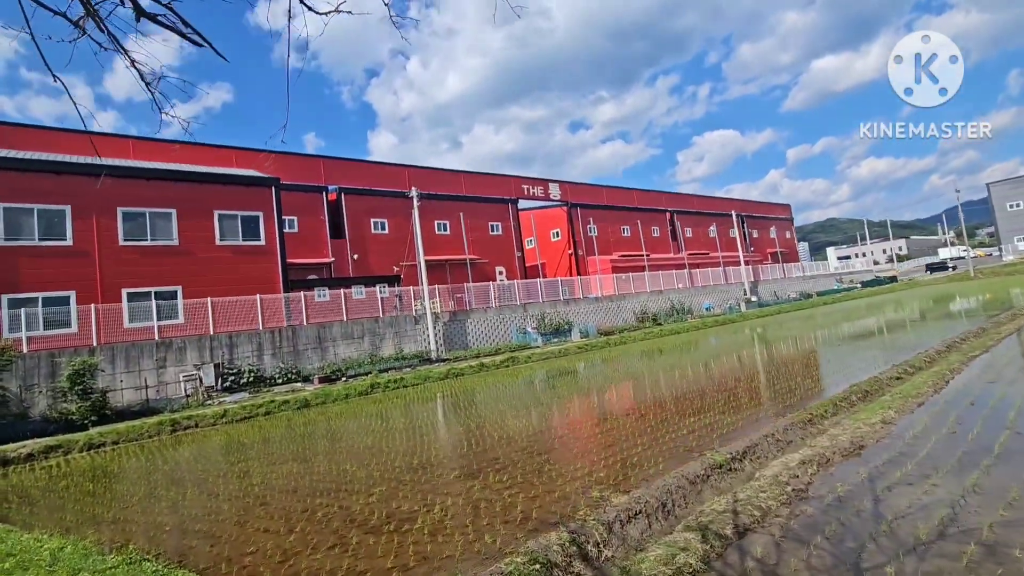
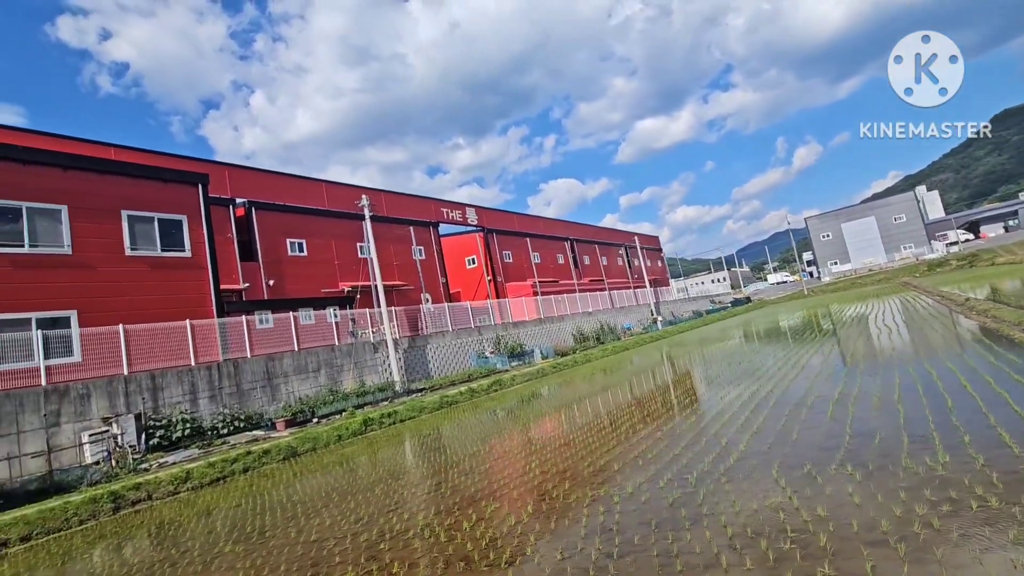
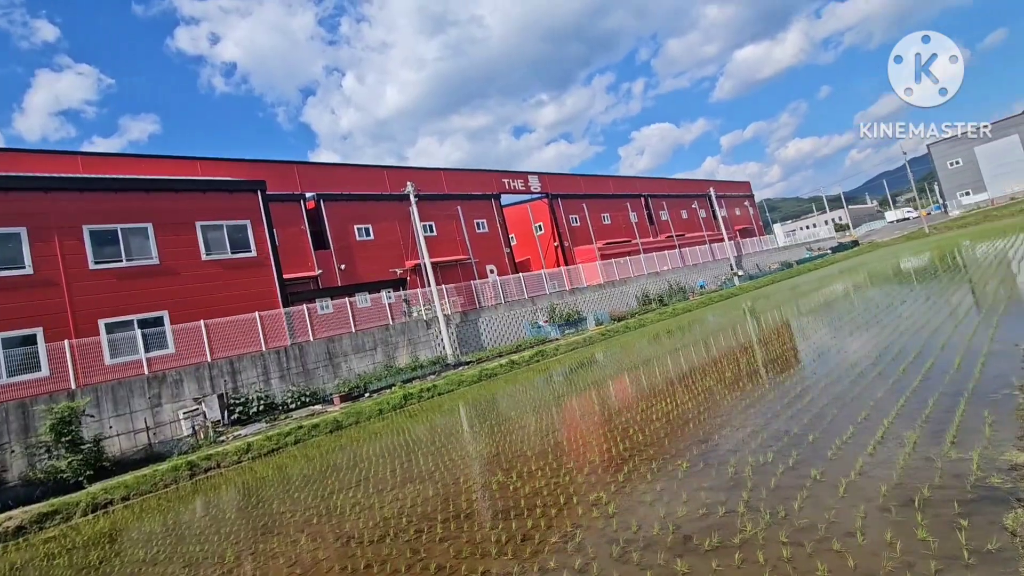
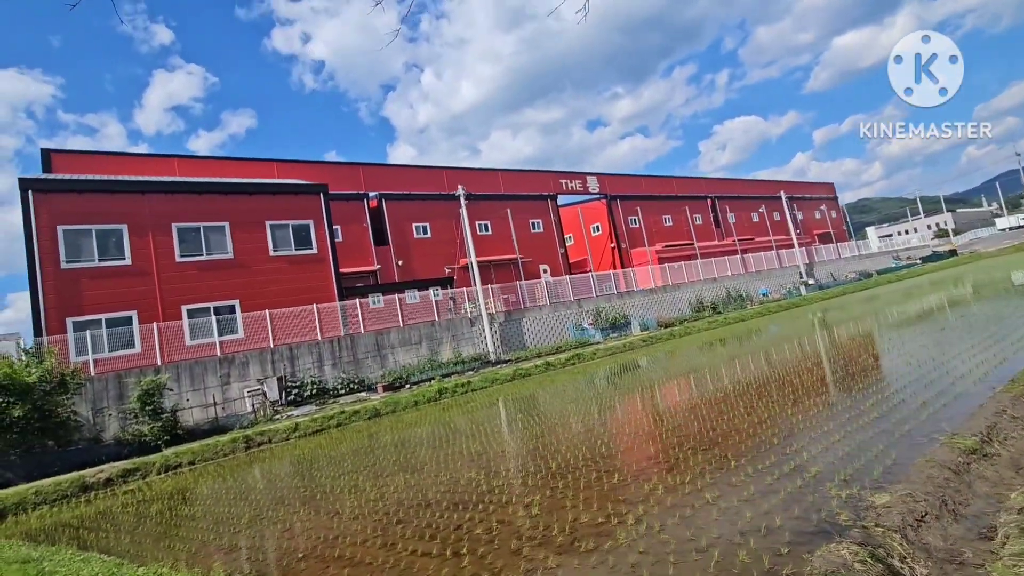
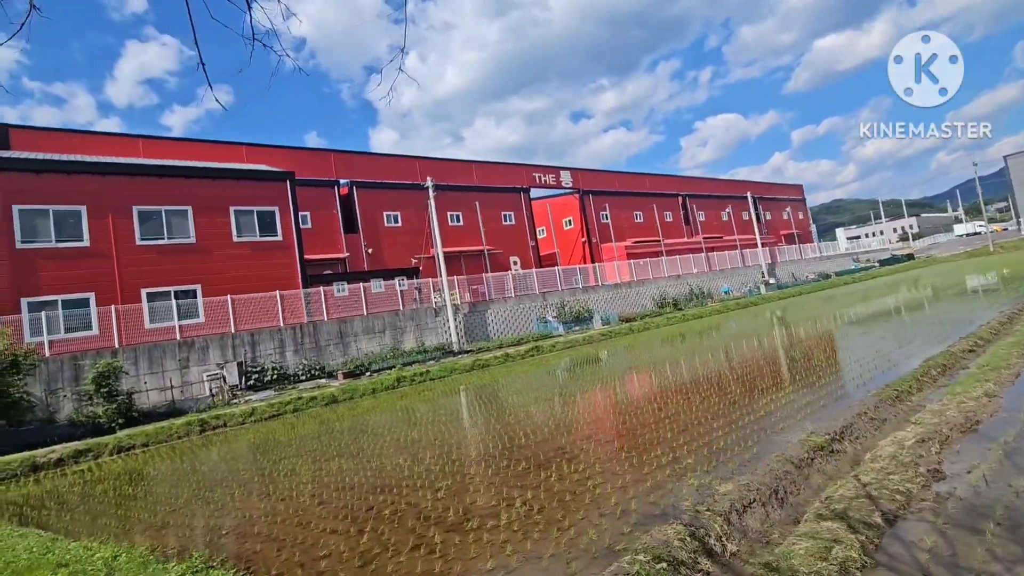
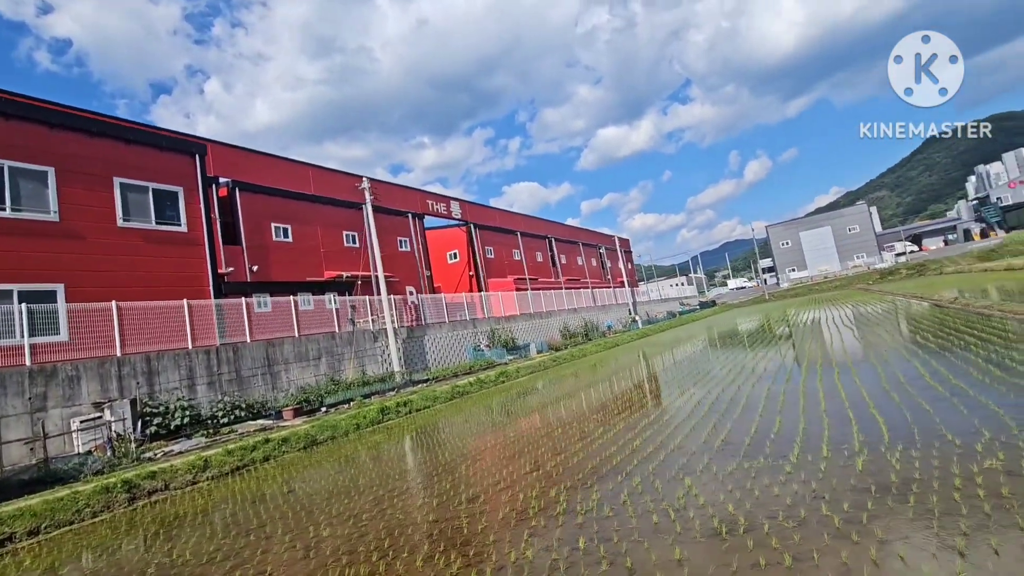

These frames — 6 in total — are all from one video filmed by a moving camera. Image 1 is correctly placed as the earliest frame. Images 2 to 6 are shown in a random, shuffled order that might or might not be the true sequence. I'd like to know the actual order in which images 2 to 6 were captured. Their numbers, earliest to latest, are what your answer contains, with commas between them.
5, 4, 3, 2, 6
